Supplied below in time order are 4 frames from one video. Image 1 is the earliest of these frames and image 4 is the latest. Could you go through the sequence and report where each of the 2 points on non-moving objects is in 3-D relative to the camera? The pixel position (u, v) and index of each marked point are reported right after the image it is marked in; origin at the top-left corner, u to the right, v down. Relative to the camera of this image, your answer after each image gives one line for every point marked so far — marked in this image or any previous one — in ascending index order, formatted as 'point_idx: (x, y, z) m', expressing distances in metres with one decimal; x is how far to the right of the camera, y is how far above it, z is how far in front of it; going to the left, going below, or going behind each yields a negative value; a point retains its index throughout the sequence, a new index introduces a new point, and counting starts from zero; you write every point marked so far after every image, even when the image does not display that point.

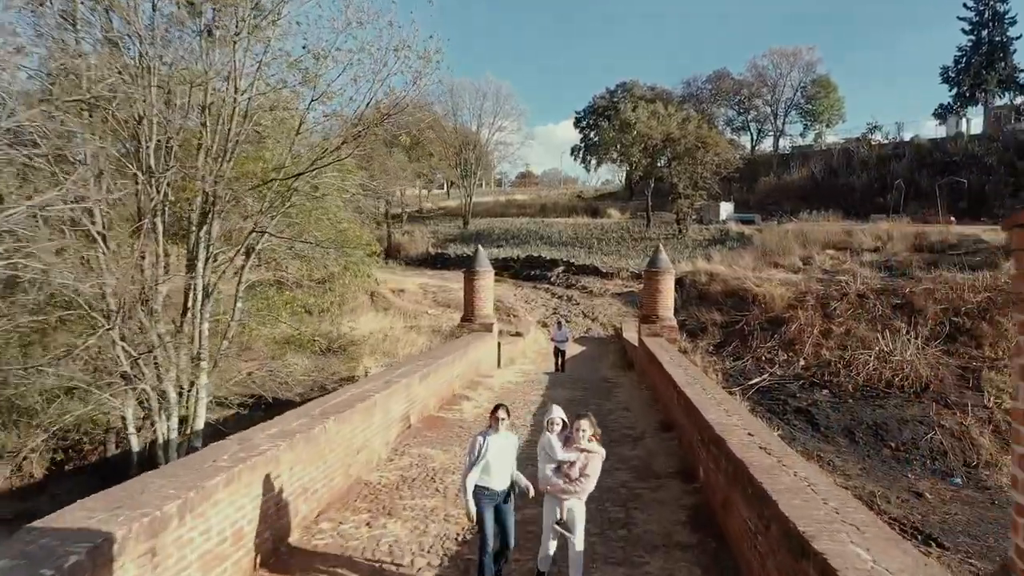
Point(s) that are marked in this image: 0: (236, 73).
0: (-3.8, +3.0, +10.2) m
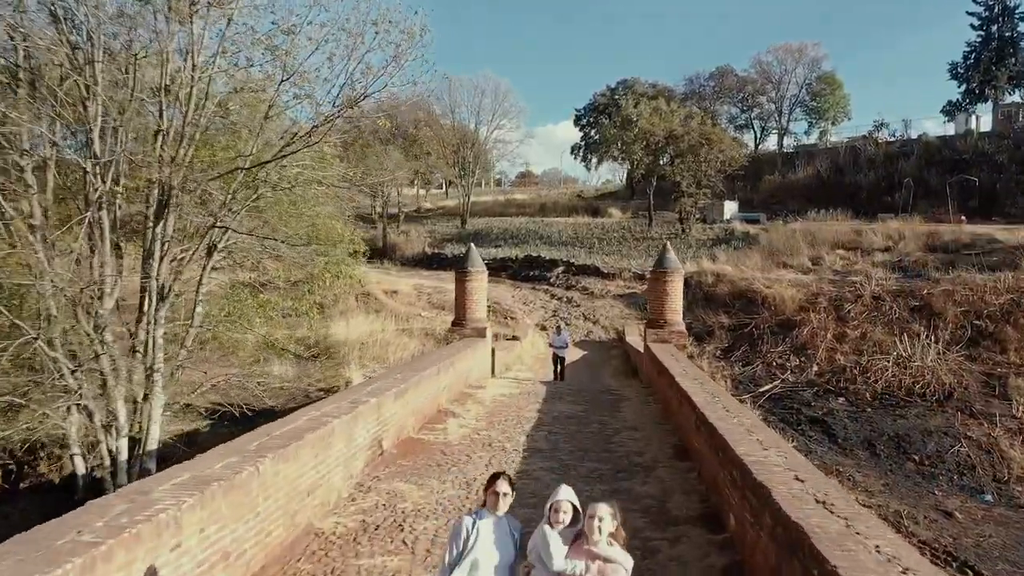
0: (-3.9, +2.9, +9.1) m
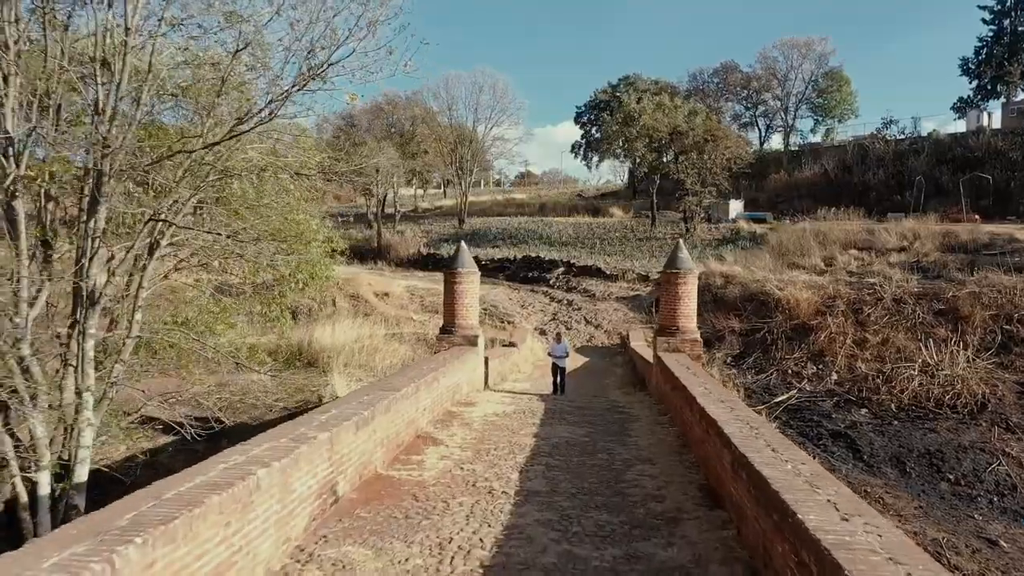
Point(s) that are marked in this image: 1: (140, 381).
0: (-4.0, +2.9, +7.8) m
1: (-4.8, -1.2, +9.6) m
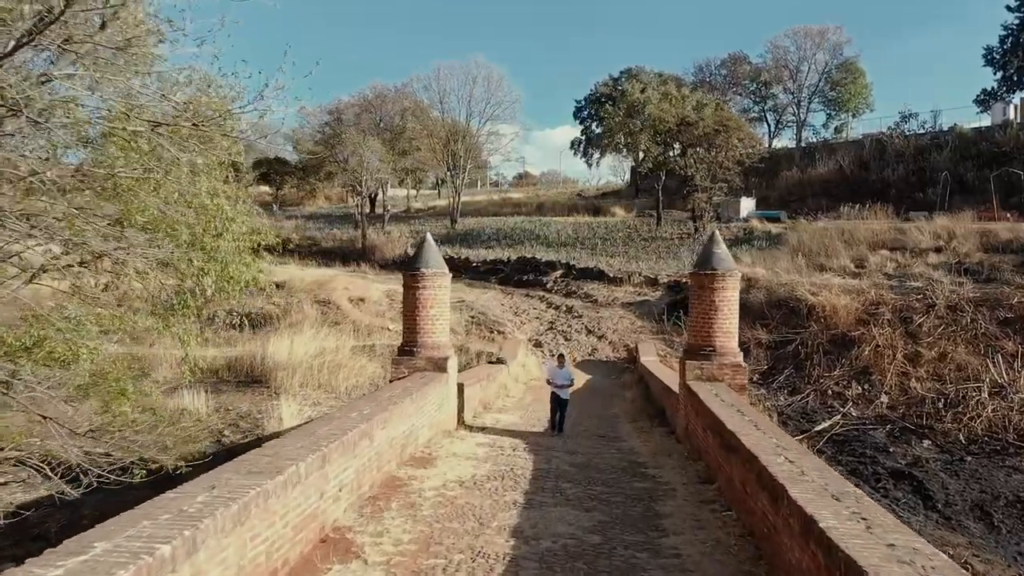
0: (-4.2, +2.8, +4.9) m
1: (-5.0, -1.3, +6.7) m
